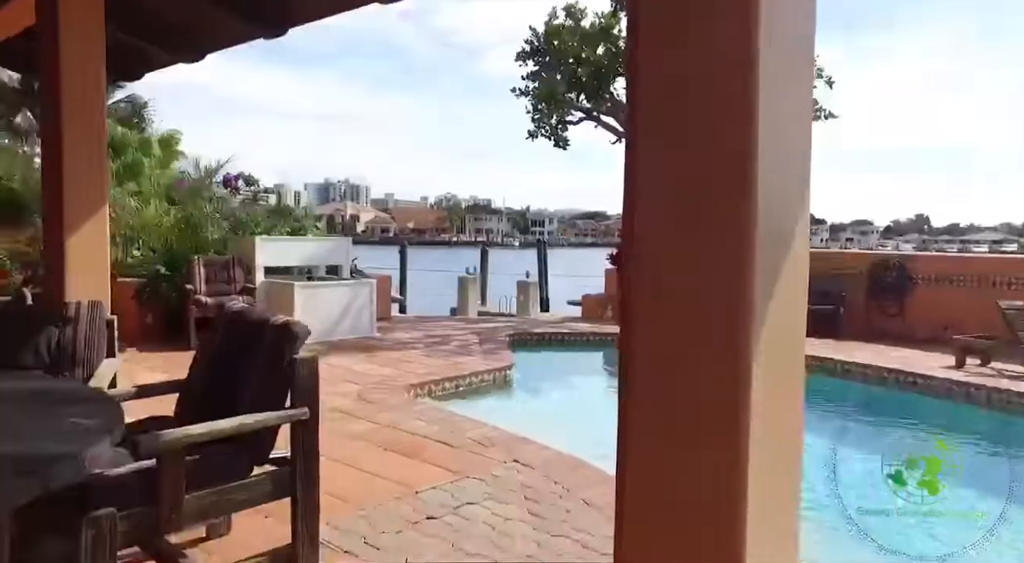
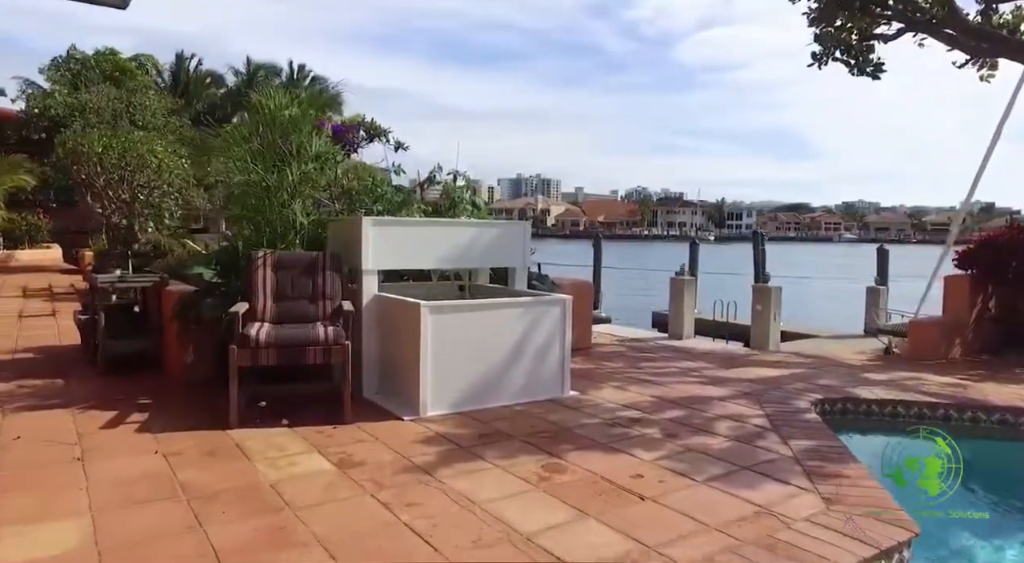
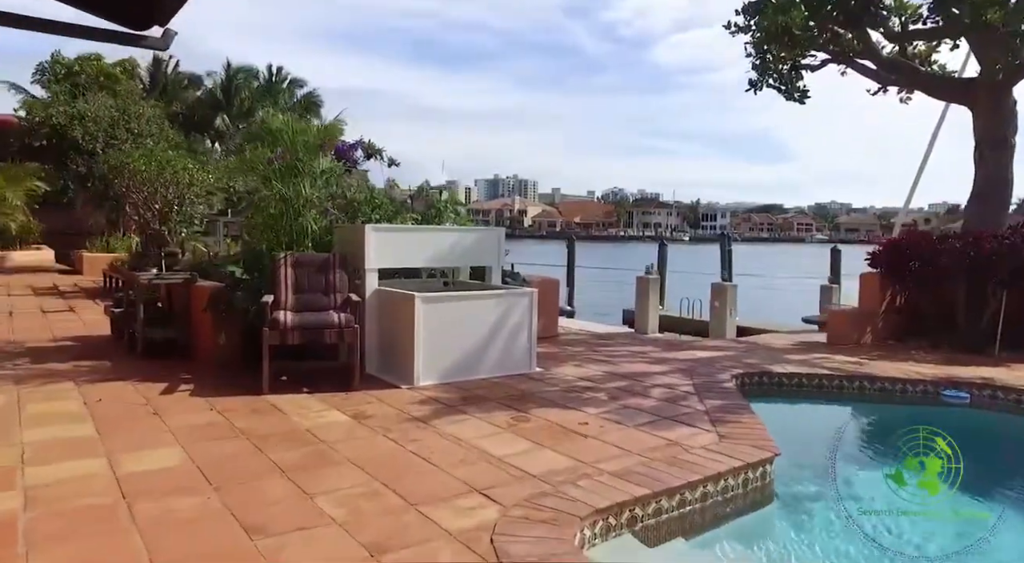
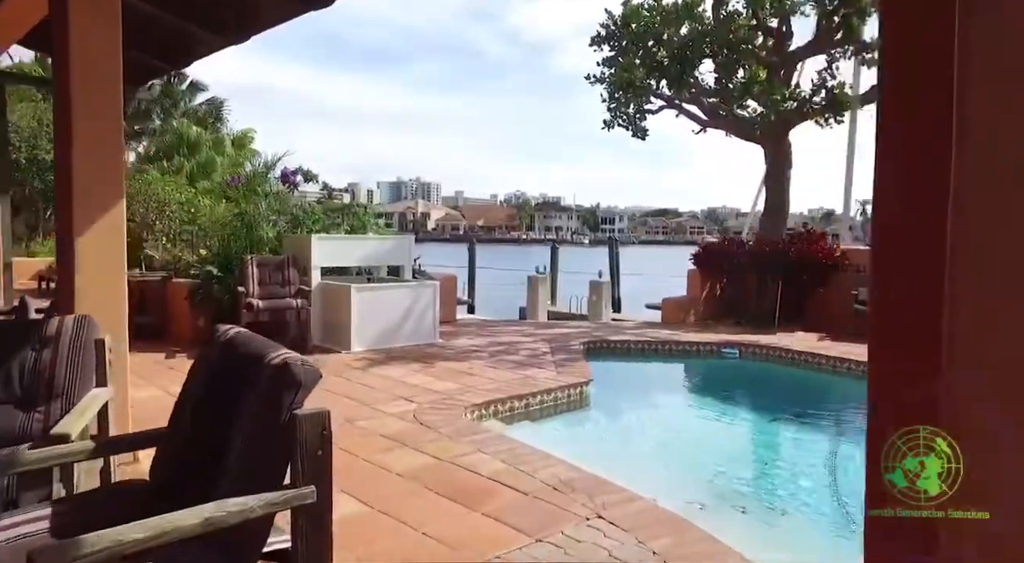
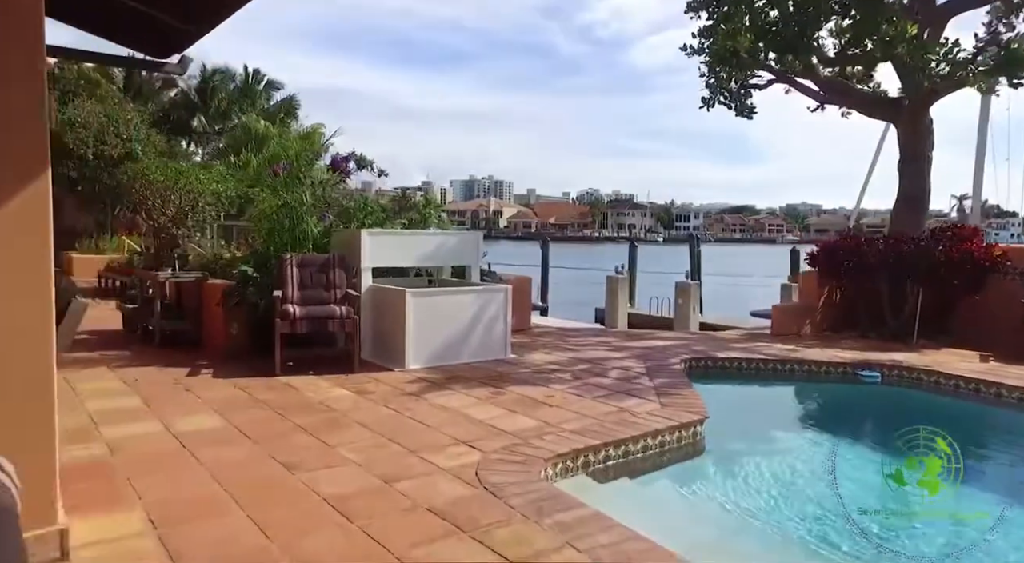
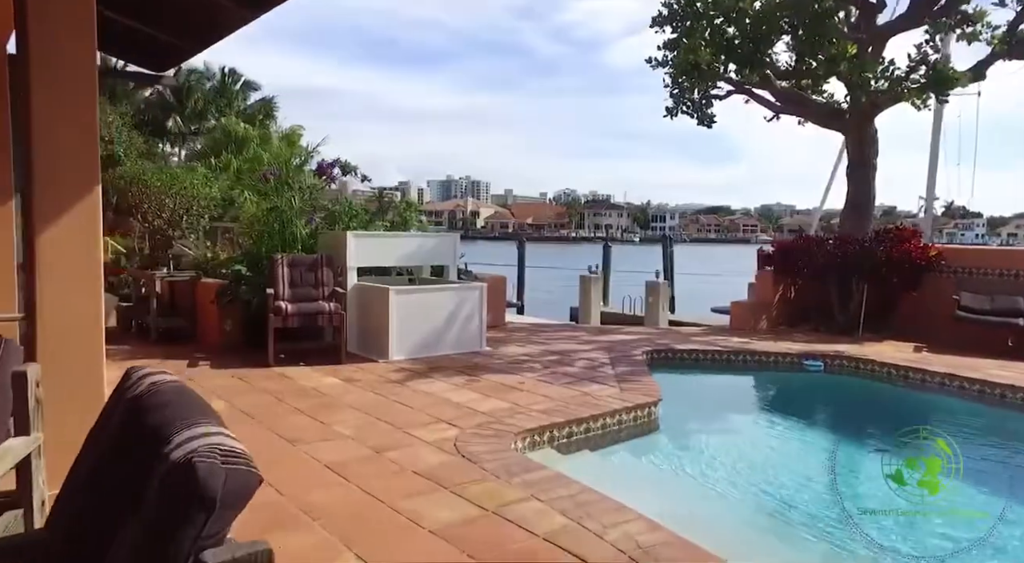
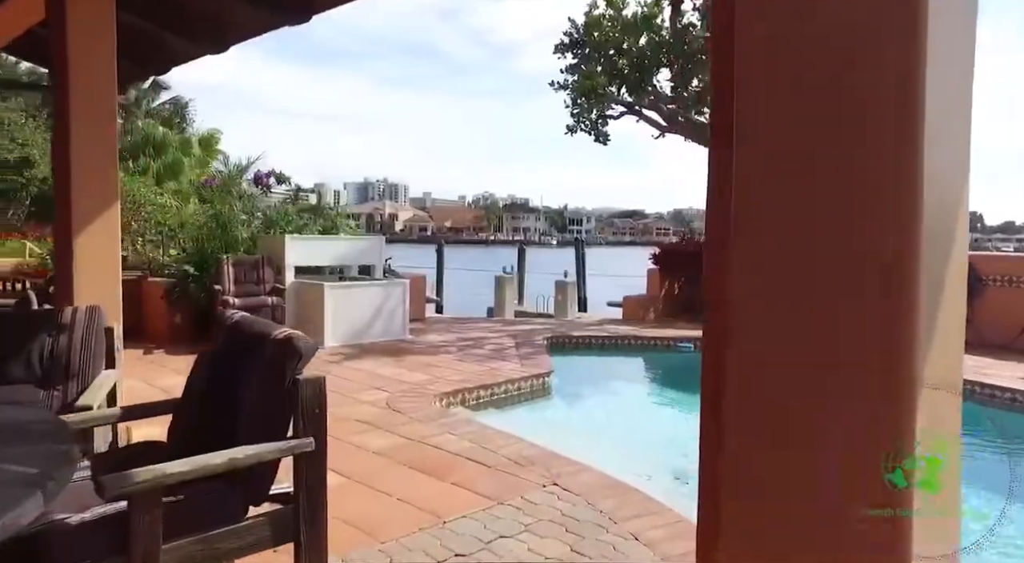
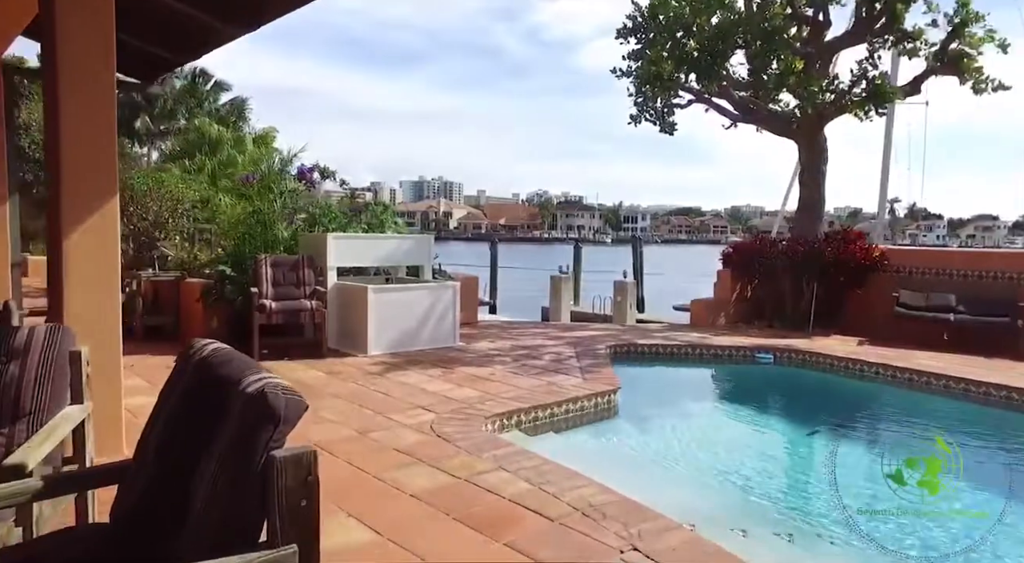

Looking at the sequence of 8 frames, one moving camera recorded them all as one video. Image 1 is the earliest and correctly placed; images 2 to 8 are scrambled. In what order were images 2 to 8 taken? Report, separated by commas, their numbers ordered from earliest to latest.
7, 4, 8, 6, 5, 3, 2
